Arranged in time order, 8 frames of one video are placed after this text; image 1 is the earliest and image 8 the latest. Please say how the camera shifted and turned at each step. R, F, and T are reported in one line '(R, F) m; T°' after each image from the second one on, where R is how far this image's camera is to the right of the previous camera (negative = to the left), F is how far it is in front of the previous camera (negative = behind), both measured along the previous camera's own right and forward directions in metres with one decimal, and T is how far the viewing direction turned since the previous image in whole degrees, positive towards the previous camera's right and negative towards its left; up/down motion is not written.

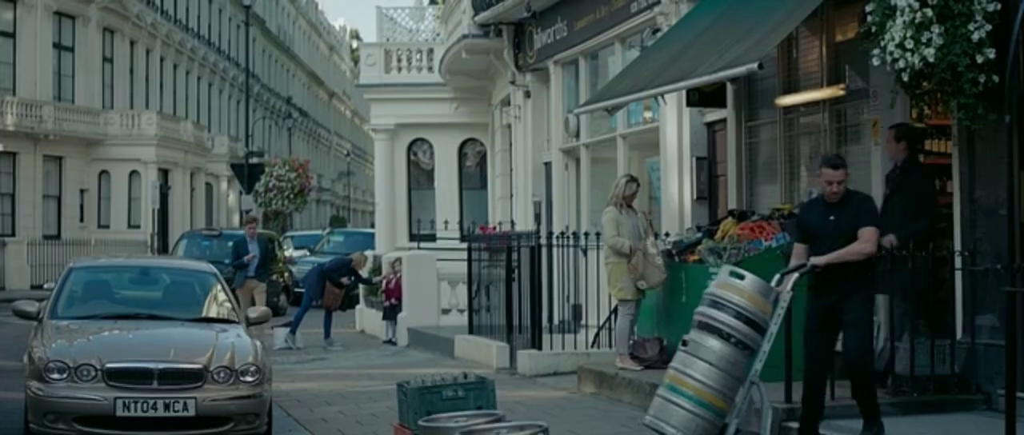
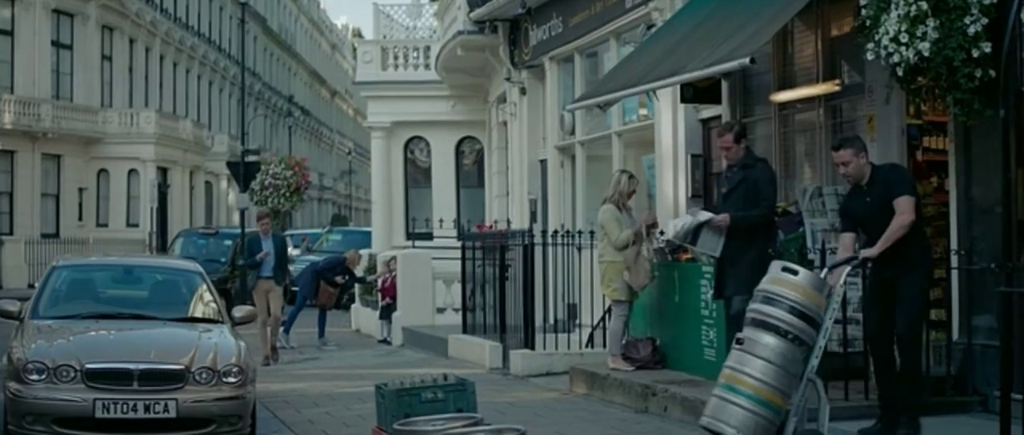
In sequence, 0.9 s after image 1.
(+0.1, +0.2) m; 0°
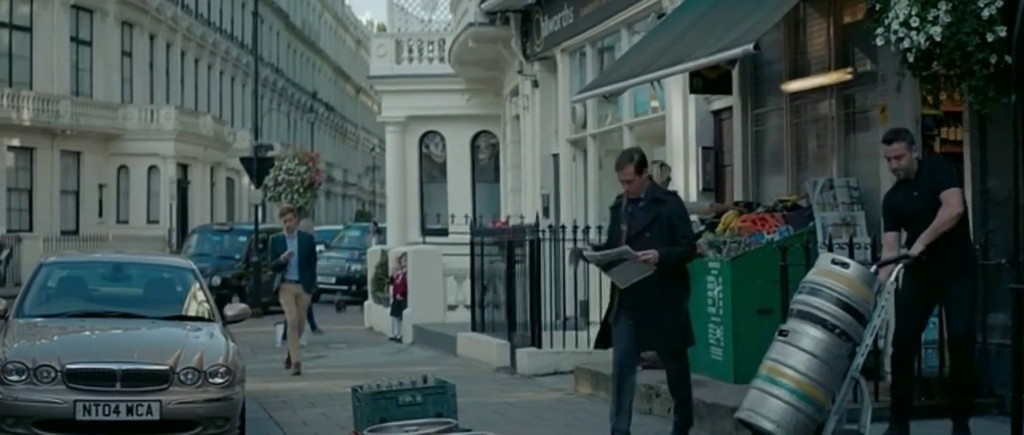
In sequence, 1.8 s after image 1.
(+0.2, +0.4) m; -1°
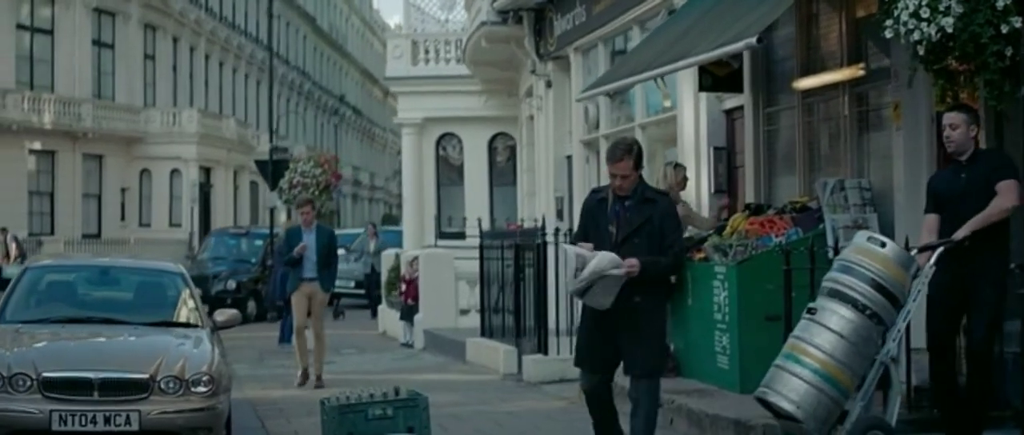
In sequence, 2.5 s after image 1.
(+0.2, +0.4) m; -1°
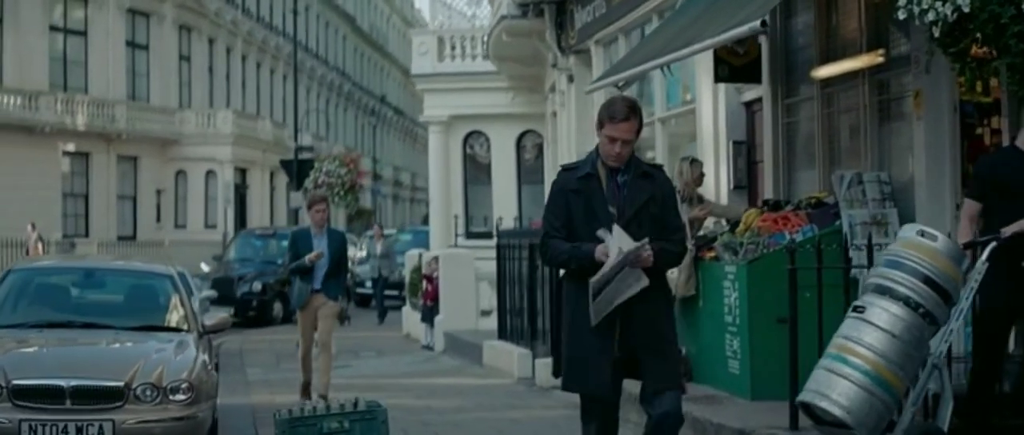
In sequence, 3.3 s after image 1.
(+0.3, +0.5) m; -2°
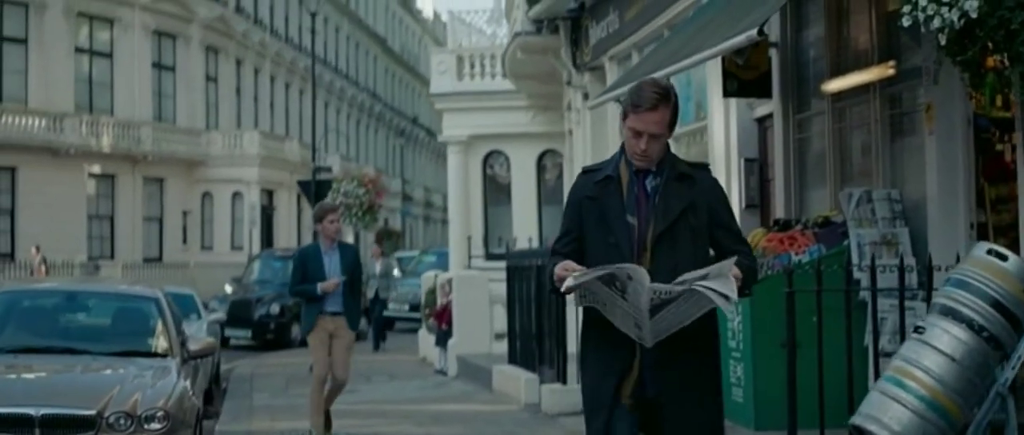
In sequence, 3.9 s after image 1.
(+0.3, +0.4) m; -1°
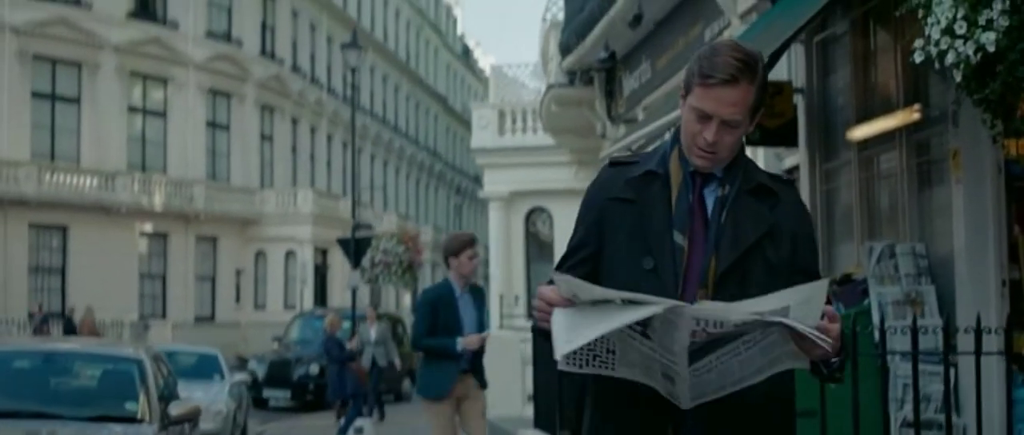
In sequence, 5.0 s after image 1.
(+0.4, +0.6) m; -3°
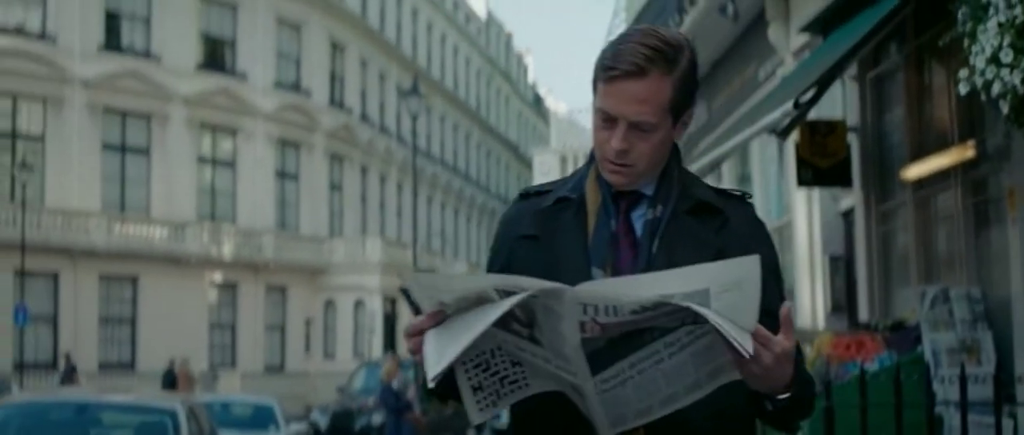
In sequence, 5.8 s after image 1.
(+0.2, +0.3) m; -3°
